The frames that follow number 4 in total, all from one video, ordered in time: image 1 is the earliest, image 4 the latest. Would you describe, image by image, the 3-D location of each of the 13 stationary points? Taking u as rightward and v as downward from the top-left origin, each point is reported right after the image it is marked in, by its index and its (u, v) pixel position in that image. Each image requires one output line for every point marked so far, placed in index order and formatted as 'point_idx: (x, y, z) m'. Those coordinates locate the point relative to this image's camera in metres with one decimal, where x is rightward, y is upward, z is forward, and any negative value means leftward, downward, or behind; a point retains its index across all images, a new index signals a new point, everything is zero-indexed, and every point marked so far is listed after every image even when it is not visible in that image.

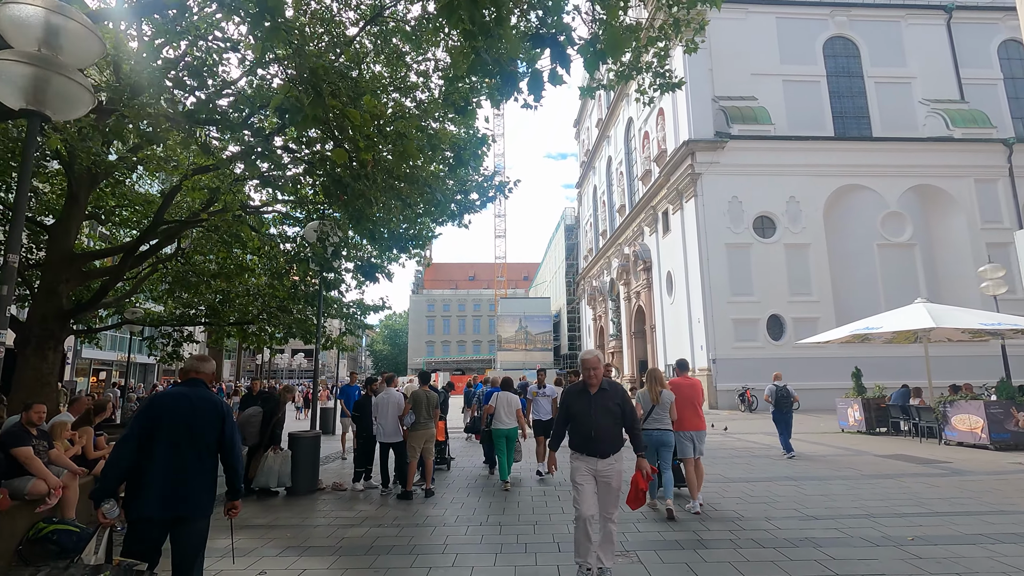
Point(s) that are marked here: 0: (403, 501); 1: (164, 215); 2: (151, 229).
0: (-1.3, -2.5, +6.4) m
1: (-7.1, +1.5, +10.8) m
2: (-7.4, +1.2, +10.9) m
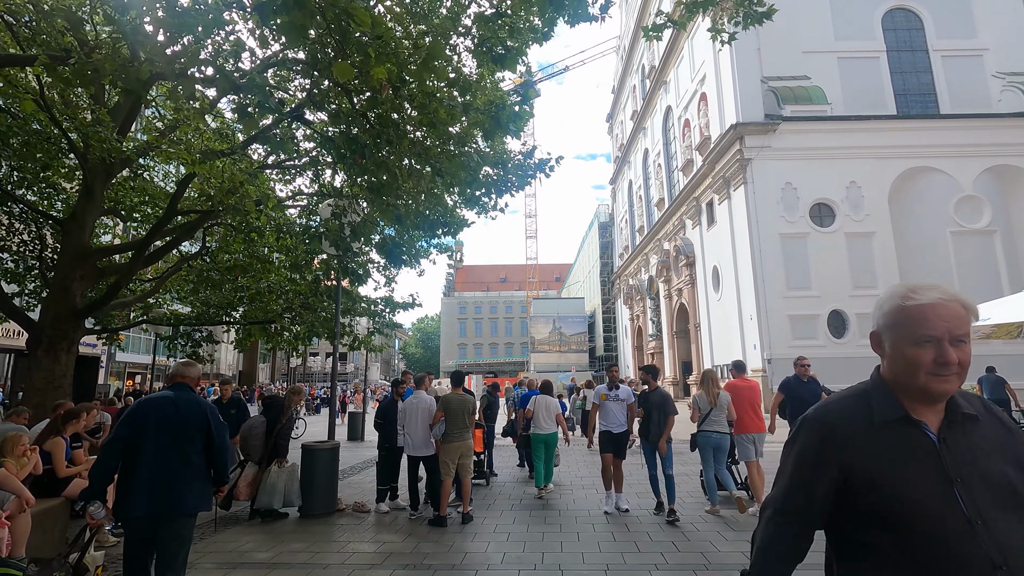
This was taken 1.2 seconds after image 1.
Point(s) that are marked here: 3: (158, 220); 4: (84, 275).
0: (-0.8, -2.3, +5.3) m
1: (-6.3, +1.6, +10.1) m
2: (-6.6, +1.2, +10.1) m
3: (-6.7, +1.2, +10.1) m
4: (-8.5, +0.2, +10.8) m
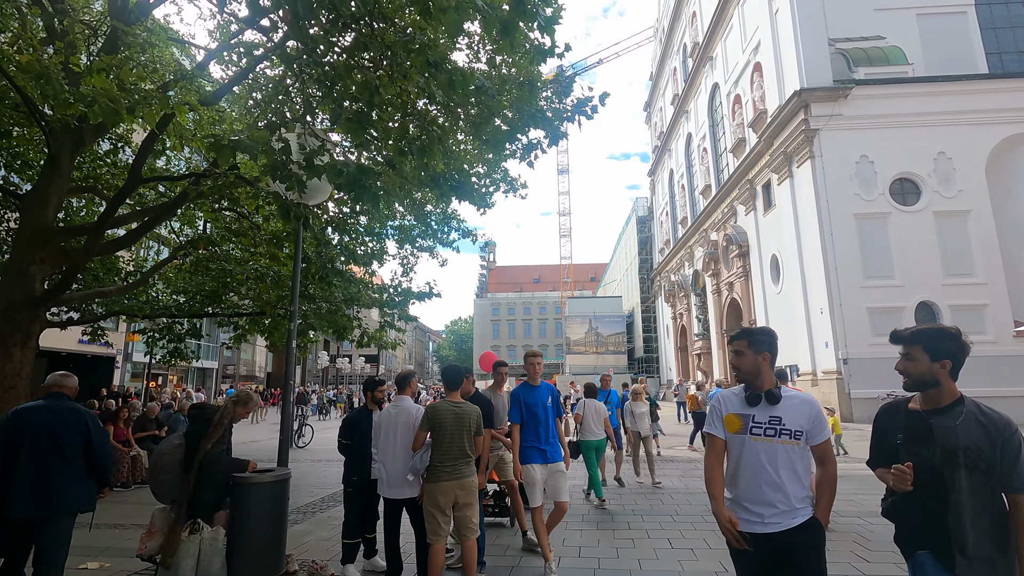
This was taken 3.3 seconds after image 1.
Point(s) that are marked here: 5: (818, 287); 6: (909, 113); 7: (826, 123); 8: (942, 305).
0: (-0.6, -2.0, +3.3) m
1: (-5.9, +1.8, +8.4) m
2: (-6.1, +1.5, +8.5) m
3: (-6.2, +1.5, +8.5) m
4: (-8.0, +0.5, +9.3) m
5: (+10.1, 0.0, +17.7) m
6: (+13.3, +5.9, +18.1) m
7: (+10.5, +5.5, +18.1) m
8: (+13.4, -0.5, +16.8) m
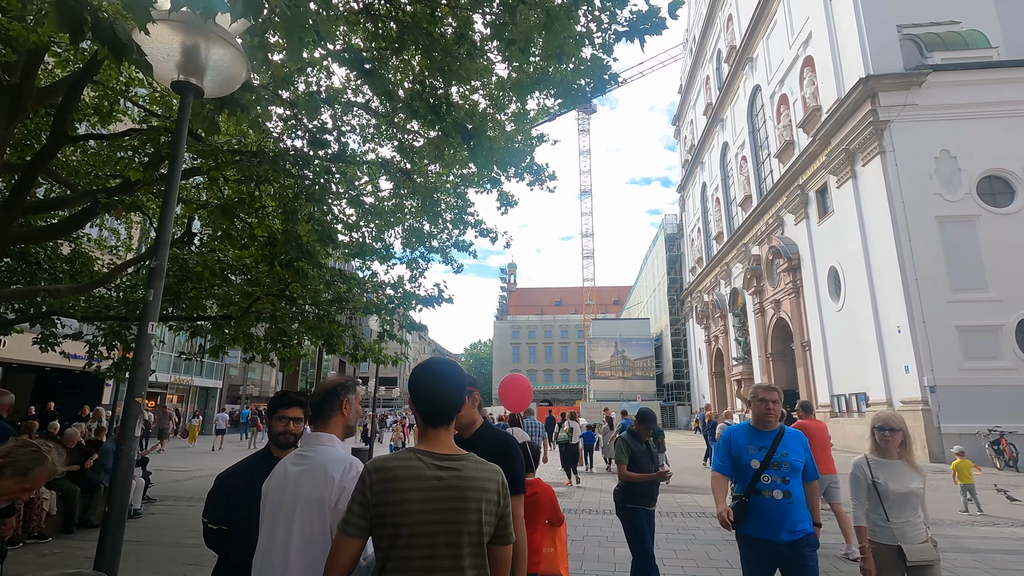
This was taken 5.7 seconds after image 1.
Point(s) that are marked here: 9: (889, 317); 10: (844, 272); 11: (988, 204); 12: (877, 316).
0: (-0.4, -1.7, +1.1) m
1: (-5.5, +2.0, +6.6) m
2: (-5.7, +1.7, +6.6) m
3: (-5.8, +1.7, +6.6) m
4: (-7.6, +0.6, +7.4) m
5: (+10.8, -0.4, +15.2) m
6: (+14.0, +5.4, +15.7) m
7: (+11.3, +5.1, +15.8) m
8: (+14.0, -0.9, +14.1) m
9: (+10.8, -0.8, +15.5) m
10: (+11.0, +0.5, +17.9) m
11: (+13.3, +2.3, +15.1) m
12: (+10.8, -0.8, +15.9) m
